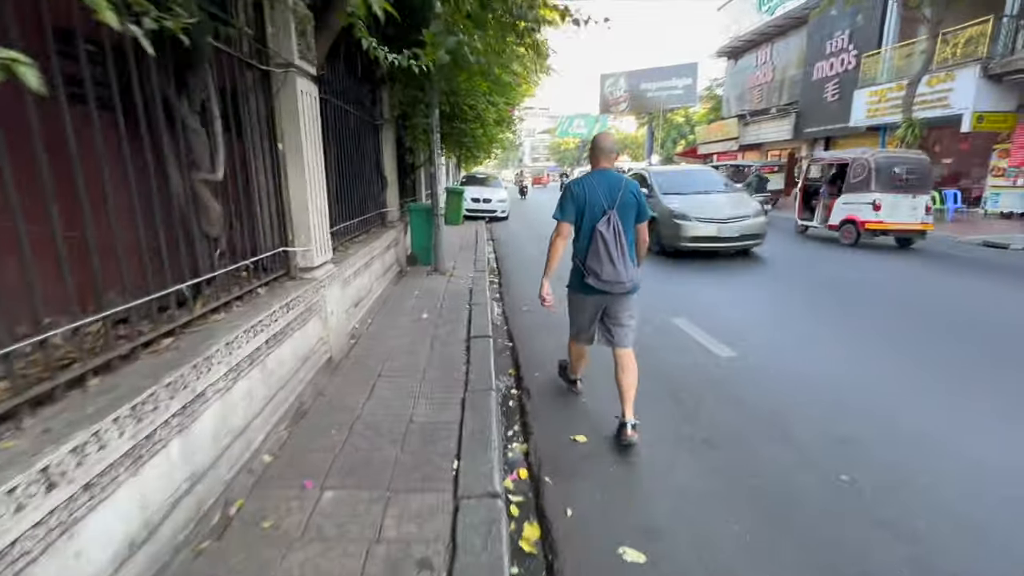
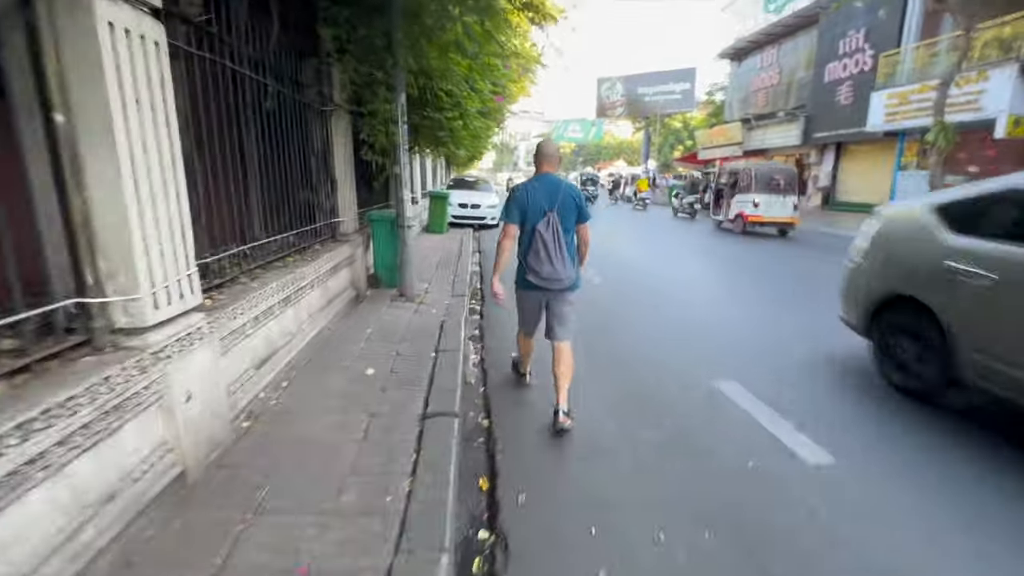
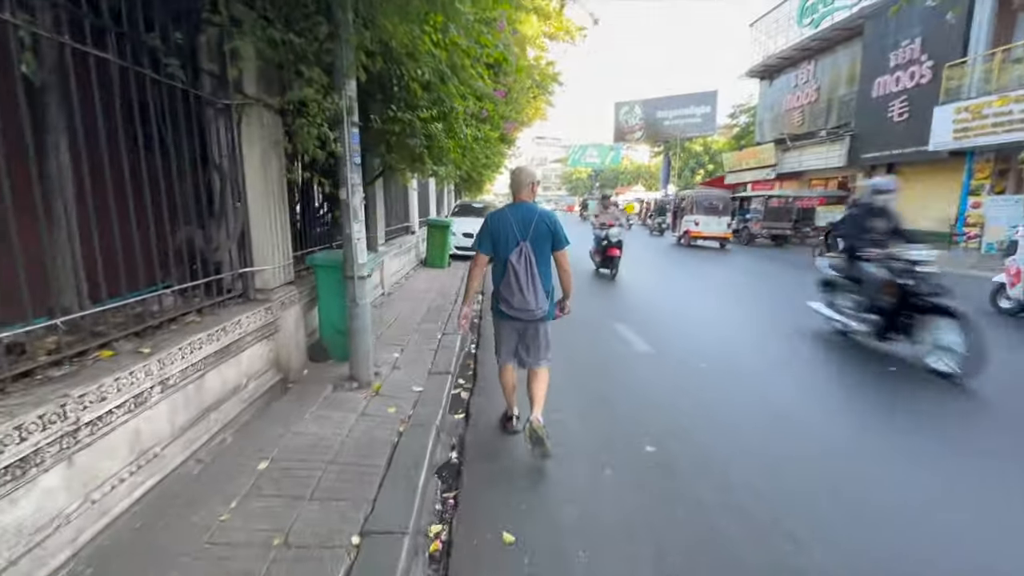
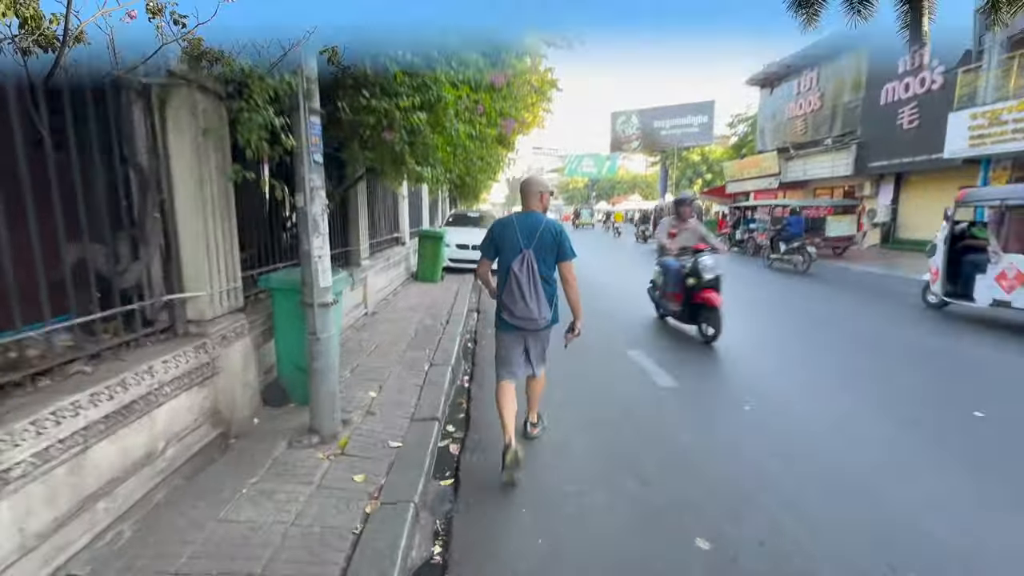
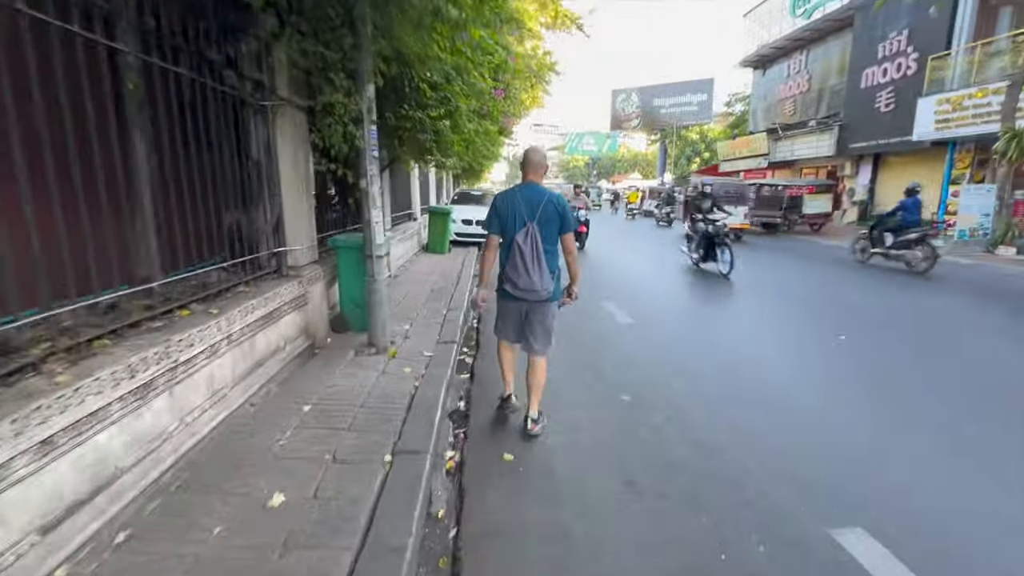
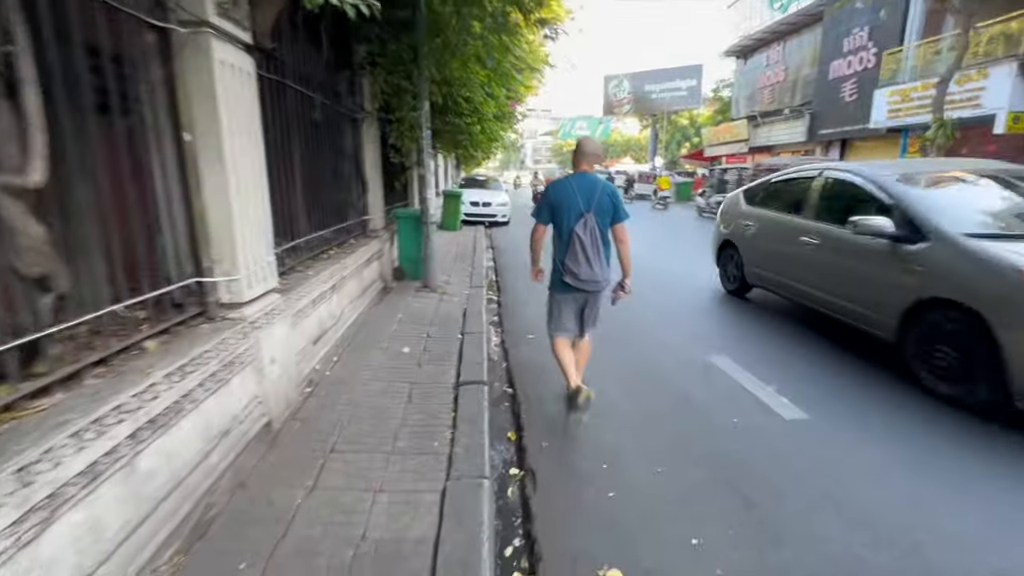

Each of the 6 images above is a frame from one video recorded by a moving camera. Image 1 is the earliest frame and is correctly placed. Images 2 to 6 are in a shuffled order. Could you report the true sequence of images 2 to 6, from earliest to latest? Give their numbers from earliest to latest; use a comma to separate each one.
6, 2, 5, 3, 4
